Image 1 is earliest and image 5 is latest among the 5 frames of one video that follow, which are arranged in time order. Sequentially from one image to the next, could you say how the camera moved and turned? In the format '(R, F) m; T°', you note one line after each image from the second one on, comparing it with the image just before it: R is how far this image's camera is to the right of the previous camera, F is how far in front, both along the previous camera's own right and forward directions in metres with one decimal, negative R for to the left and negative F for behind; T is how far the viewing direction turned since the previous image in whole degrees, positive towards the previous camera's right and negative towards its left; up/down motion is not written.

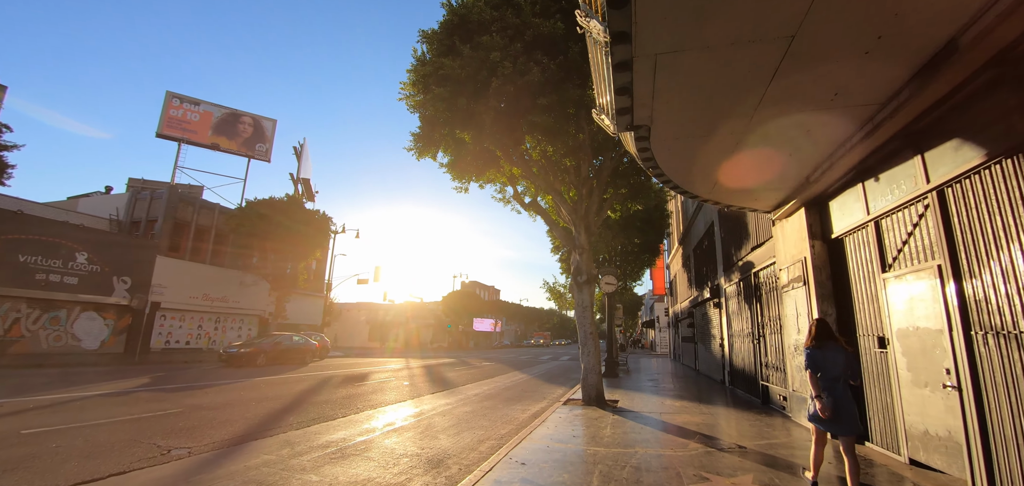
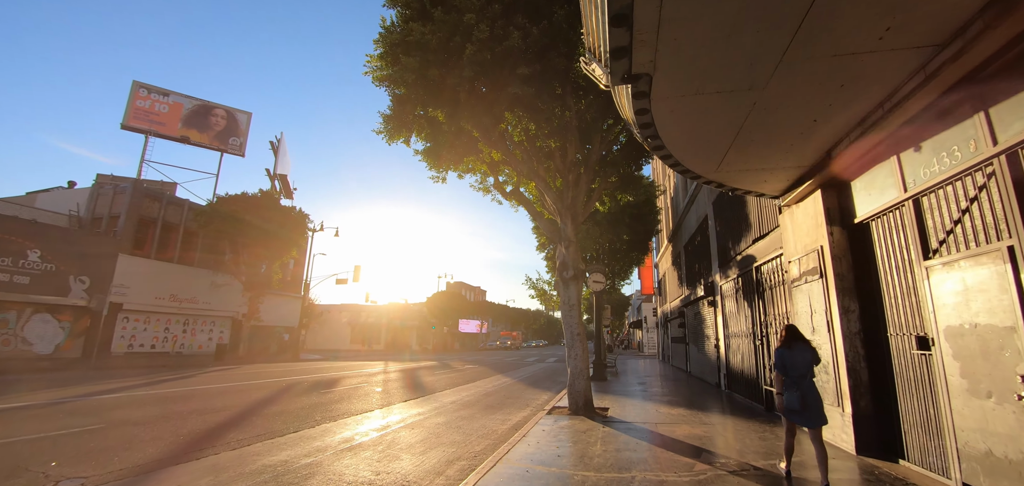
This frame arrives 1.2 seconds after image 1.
(+0.2, +1.0) m; +2°
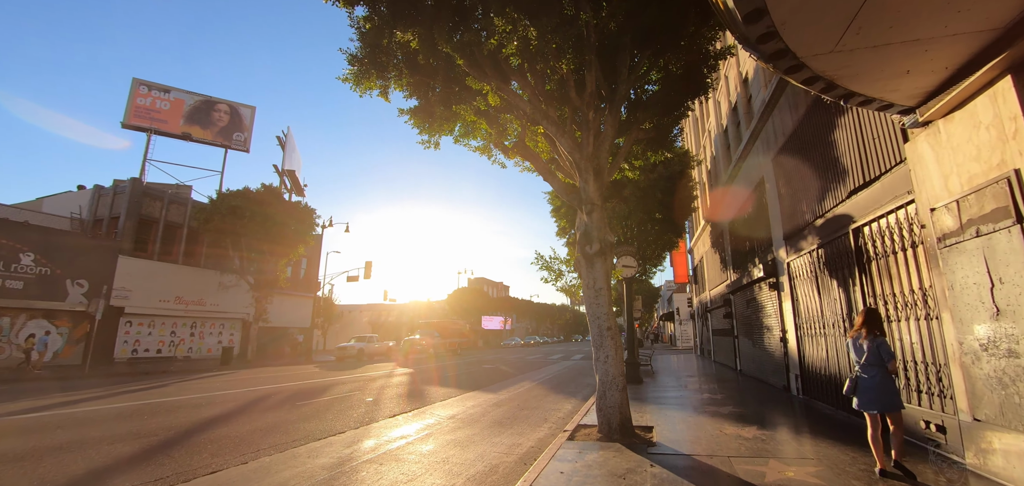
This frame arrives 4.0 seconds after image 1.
(+0.3, +2.2) m; -3°
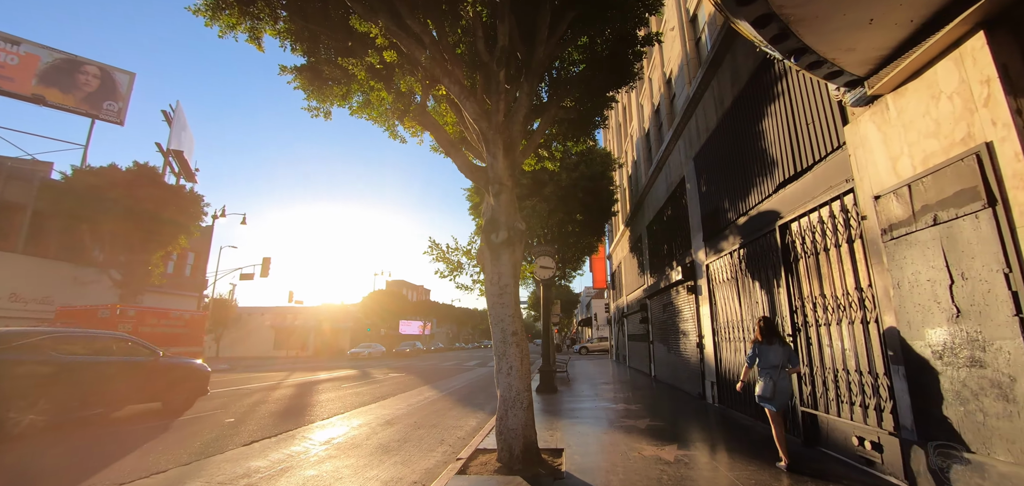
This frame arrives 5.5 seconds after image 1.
(+0.5, +1.3) m; +10°
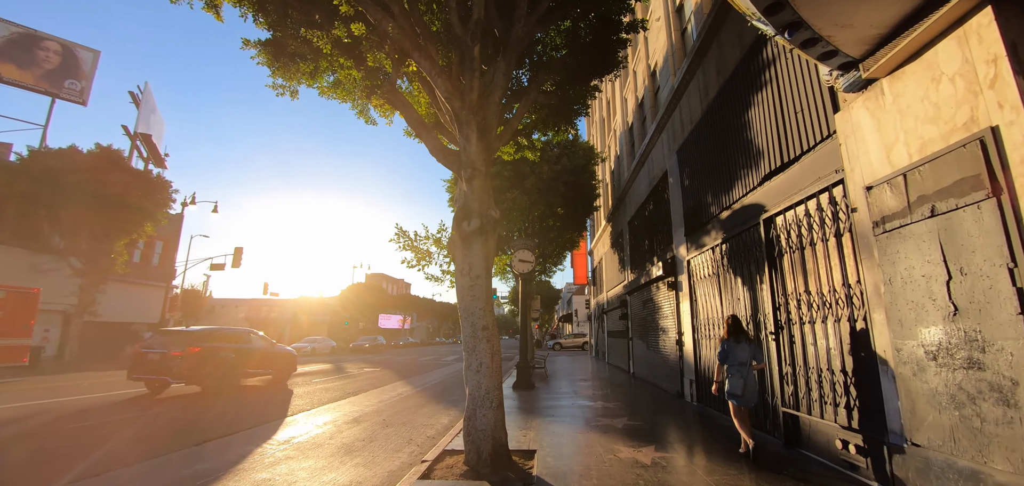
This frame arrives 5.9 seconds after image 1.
(+0.1, +0.4) m; +2°
